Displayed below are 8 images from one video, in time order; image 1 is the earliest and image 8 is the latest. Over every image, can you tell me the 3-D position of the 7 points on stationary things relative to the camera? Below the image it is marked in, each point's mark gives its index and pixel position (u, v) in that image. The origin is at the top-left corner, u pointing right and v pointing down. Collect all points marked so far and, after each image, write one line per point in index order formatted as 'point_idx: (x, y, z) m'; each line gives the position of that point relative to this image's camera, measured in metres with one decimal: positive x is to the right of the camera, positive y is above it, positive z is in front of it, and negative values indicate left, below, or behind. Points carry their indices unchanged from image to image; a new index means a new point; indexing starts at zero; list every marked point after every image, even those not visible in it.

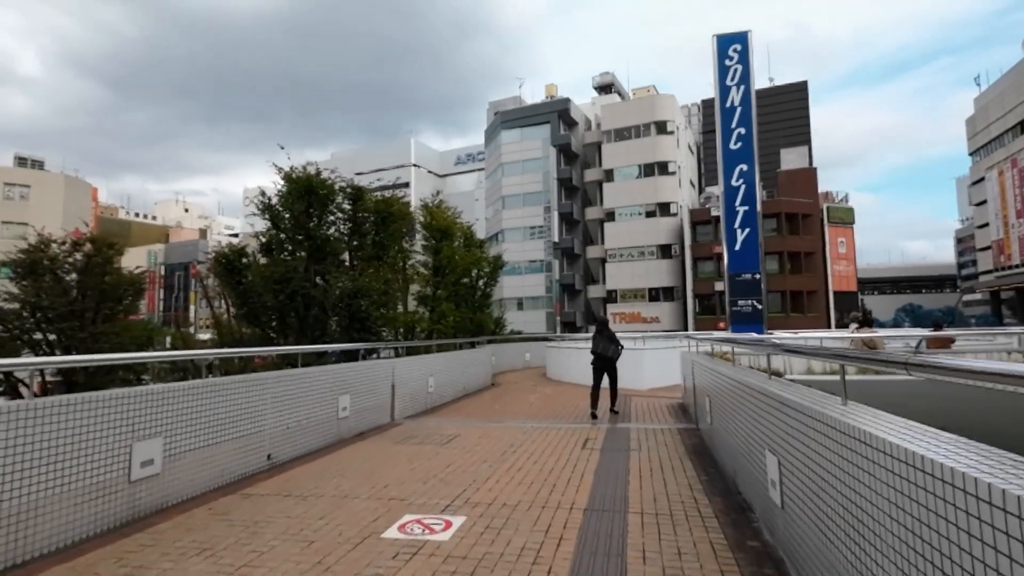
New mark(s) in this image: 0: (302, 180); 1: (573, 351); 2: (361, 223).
0: (-5.2, +2.6, +13.7) m
1: (+1.5, -1.5, +13.0) m
2: (-4.0, +1.6, +14.9) m
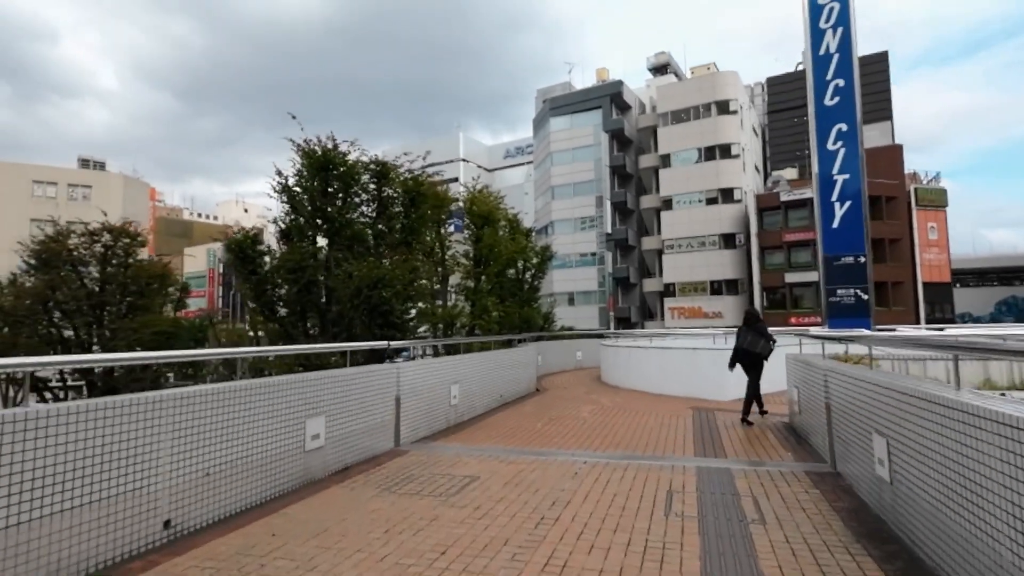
0: (-4.3, +2.8, +12.1) m
1: (+2.4, -1.3, +10.8) m
2: (-2.9, +1.8, +13.1) m
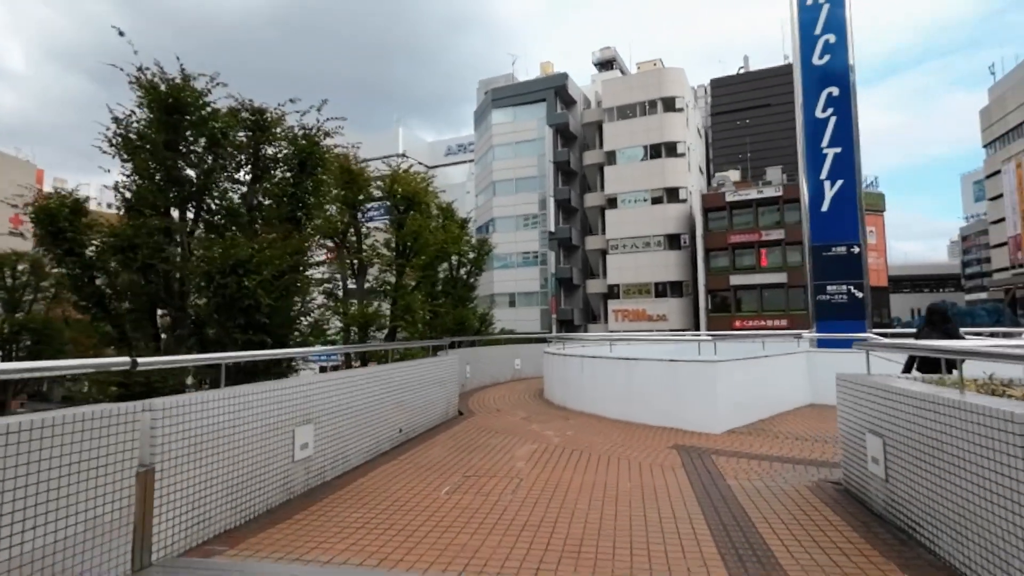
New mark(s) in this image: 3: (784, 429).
0: (-5.6, +3.0, +8.9) m
1: (+1.2, -1.1, +8.2) m
2: (-4.3, +2.0, +10.1) m
3: (+3.3, -1.7, +6.6) m
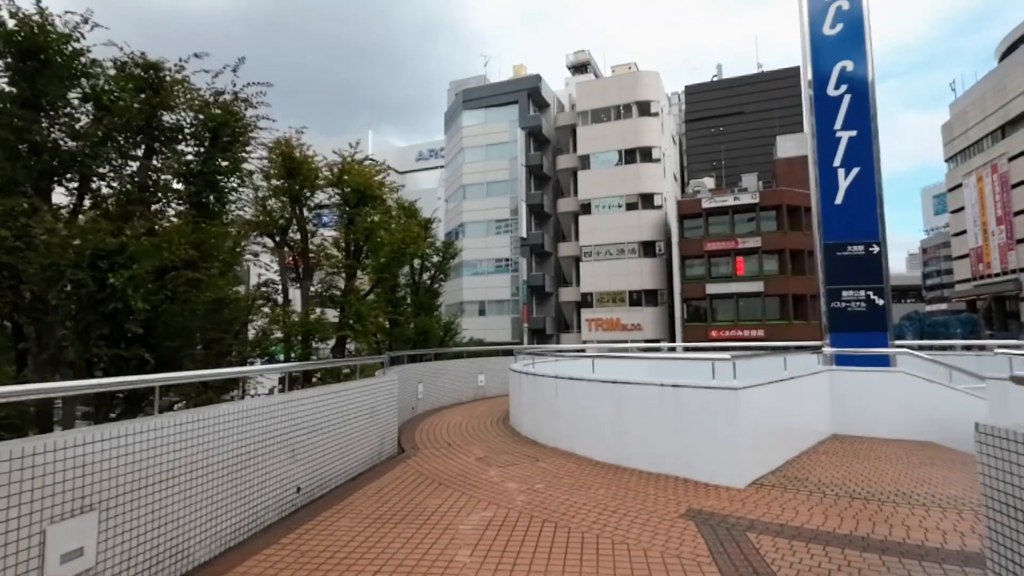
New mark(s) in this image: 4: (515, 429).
0: (-6.1, +3.0, +6.9) m
1: (+0.6, -1.2, +6.5) m
2: (-4.9, +2.0, +8.1) m
3: (+2.9, -1.7, +5.0) m
4: (0.0, -2.0, +8.0) m
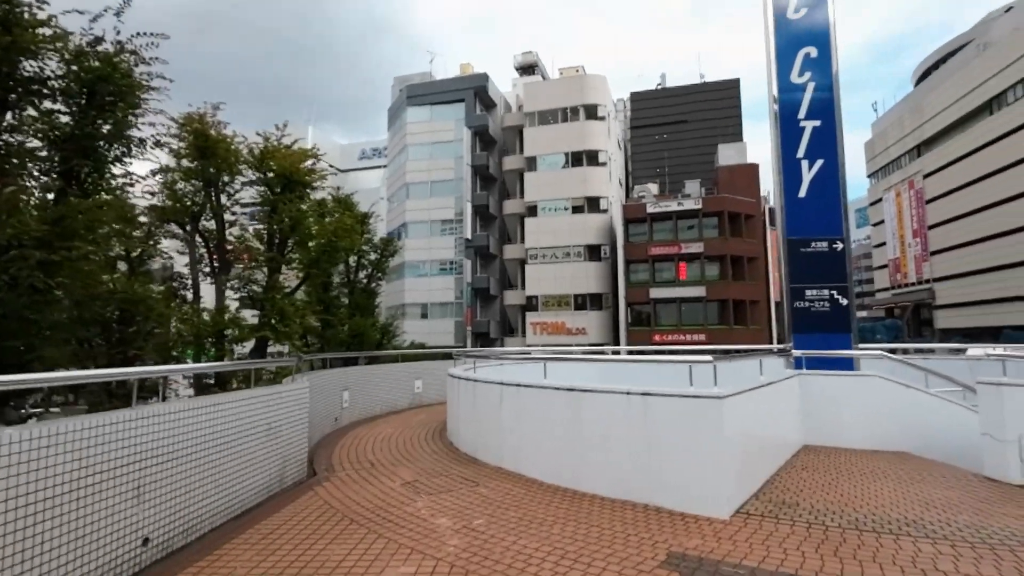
0: (-6.7, +3.2, +5.3) m
1: (0.0, -1.1, +5.6) m
2: (-5.6, +2.1, +6.6) m
3: (+2.4, -1.6, +4.3) m
4: (-0.8, -1.9, +6.9) m
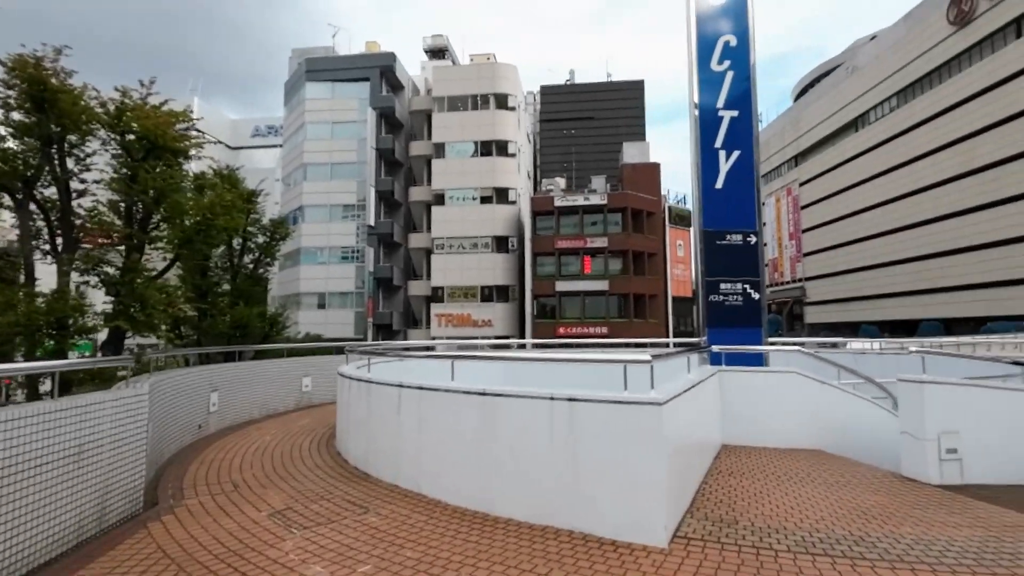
0: (-7.3, +3.5, +3.3) m
1: (-0.8, -0.9, +4.7) m
2: (-6.5, +2.4, +4.8) m
3: (+1.7, -1.6, +3.9) m
4: (-1.8, -1.8, +6.0) m
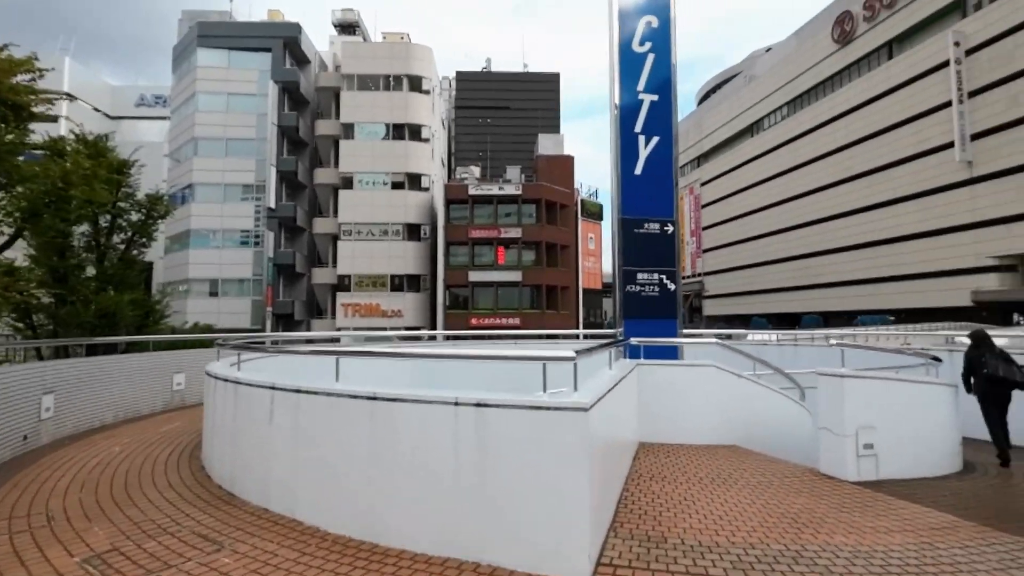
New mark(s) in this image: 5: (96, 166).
0: (-7.6, +3.6, +1.4) m
1: (-1.6, -0.8, +3.9) m
2: (-7.1, +2.6, +3.1) m
3: (+1.1, -1.5, +3.5) m
4: (-2.7, -1.6, +5.0) m
5: (-9.5, +2.9, +12.7) m
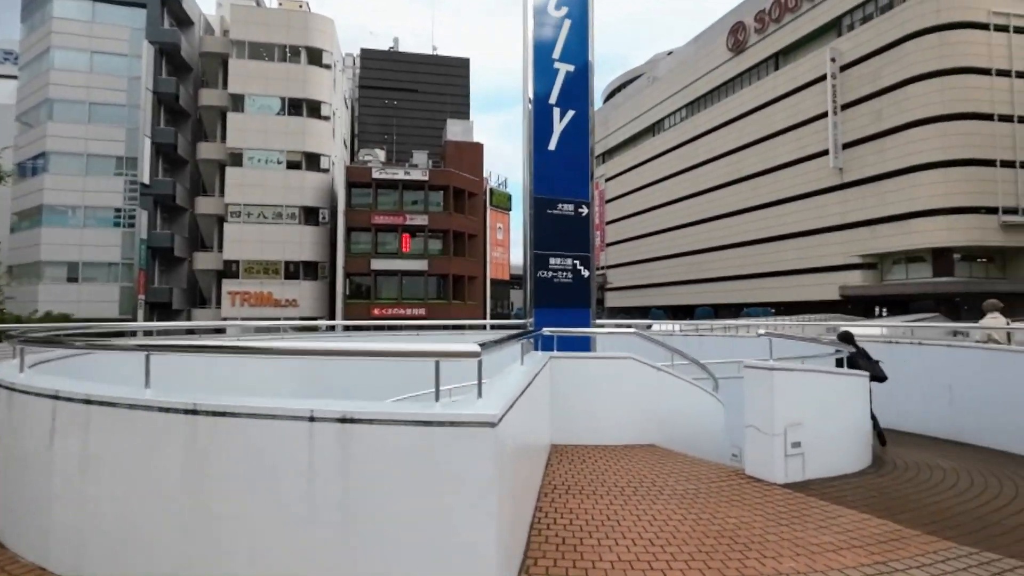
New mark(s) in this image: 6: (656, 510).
0: (-7.7, +3.8, -0.7) m
1: (-2.2, -0.7, +2.8) m
2: (-7.4, +2.8, +1.0) m
3: (+0.5, -1.4, +2.8) m
4: (-3.5, -1.4, +3.7) m
5: (-11.4, +3.2, +10.2) m
6: (+0.9, -1.4, +3.5) m
